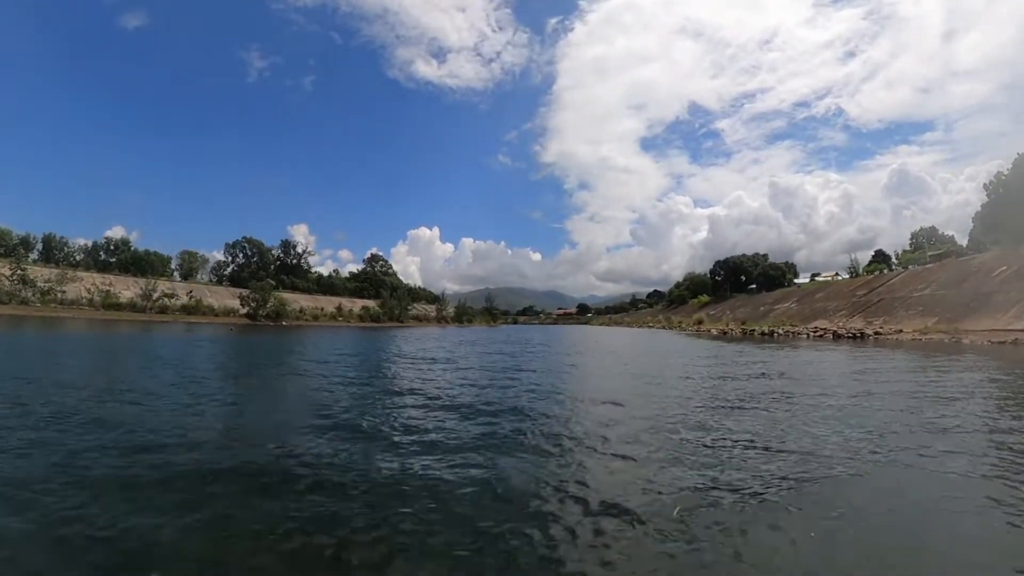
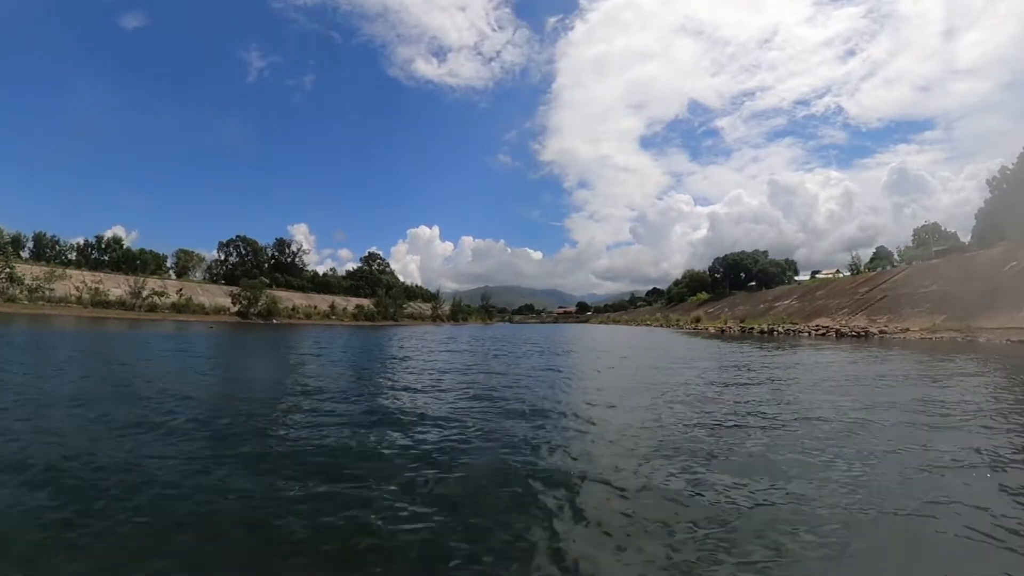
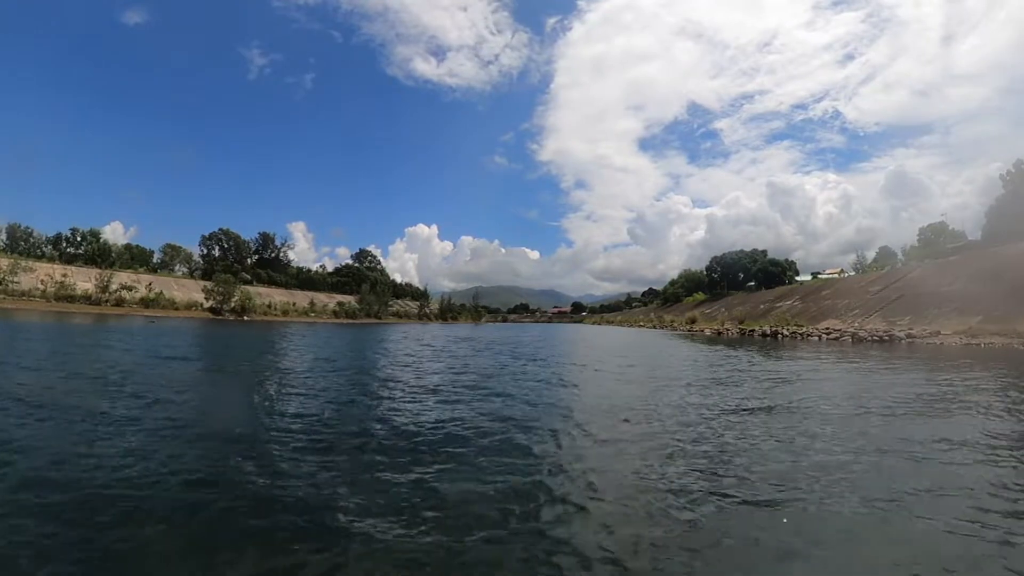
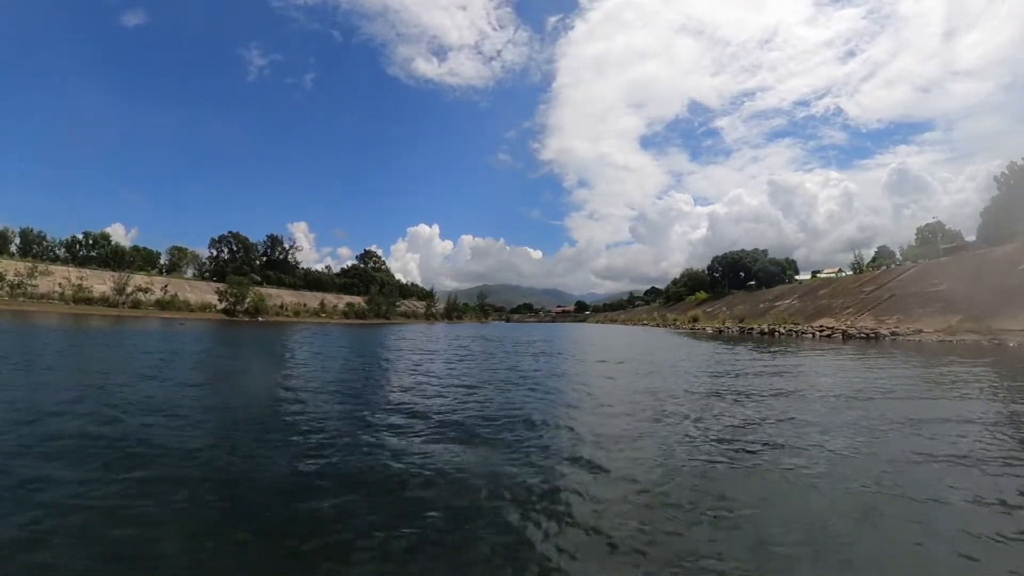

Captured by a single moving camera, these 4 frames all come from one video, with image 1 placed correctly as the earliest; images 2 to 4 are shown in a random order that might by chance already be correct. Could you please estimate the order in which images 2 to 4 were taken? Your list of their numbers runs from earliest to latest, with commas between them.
2, 4, 3
